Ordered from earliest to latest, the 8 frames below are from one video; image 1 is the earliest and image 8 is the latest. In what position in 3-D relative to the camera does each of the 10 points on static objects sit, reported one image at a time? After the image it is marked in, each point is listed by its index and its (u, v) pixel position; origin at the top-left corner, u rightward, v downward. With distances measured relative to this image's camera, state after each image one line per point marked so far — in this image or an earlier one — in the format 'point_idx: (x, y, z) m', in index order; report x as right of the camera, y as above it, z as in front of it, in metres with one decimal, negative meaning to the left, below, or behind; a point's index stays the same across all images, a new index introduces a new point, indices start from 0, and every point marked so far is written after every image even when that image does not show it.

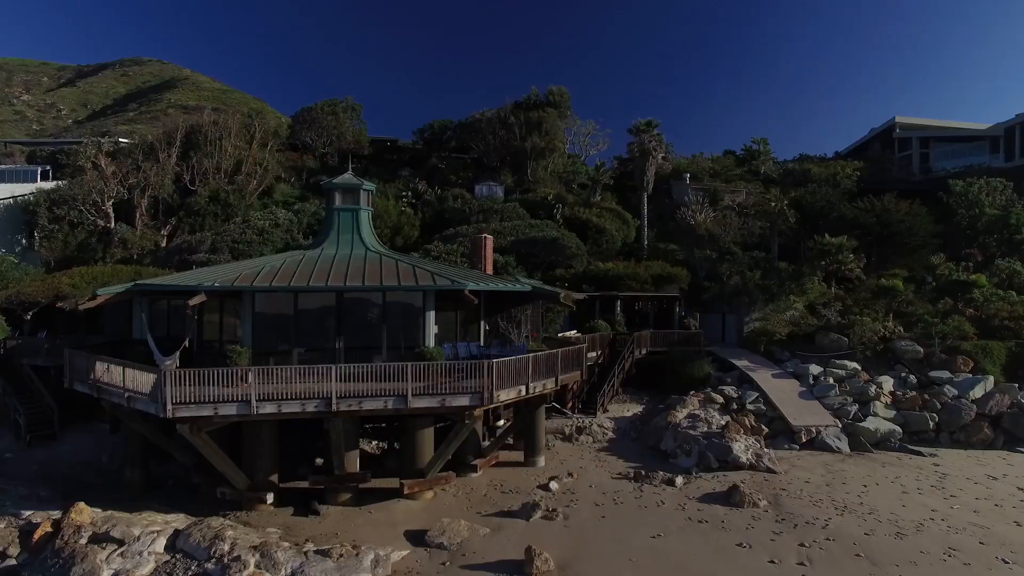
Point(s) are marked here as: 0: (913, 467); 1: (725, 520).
0: (+11.0, -4.9, +16.8) m
1: (+4.7, -5.0, +13.4) m
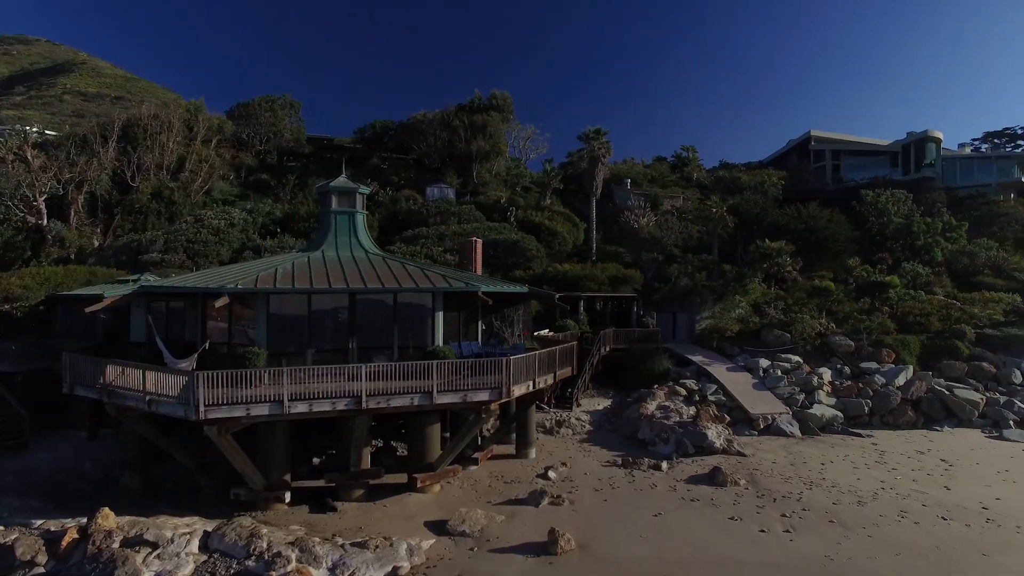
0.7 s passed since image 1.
0: (+10.7, -4.9, +19.0) m
1: (+4.9, -5.0, +14.9) m
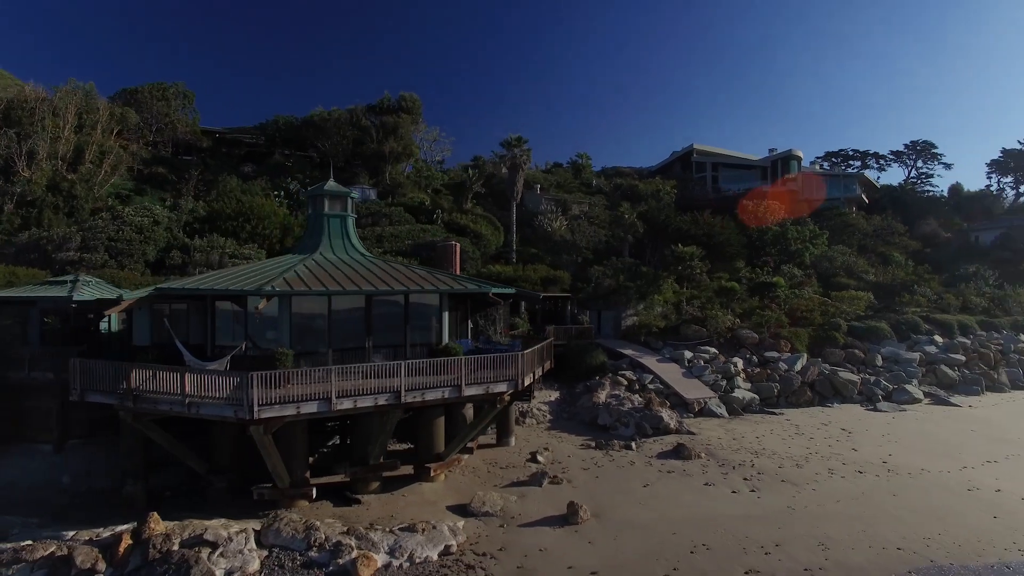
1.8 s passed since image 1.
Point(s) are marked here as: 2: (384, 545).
0: (+9.7, -4.9, +22.6) m
1: (+4.9, -5.1, +17.3) m
2: (-2.5, -5.0, +12.1) m
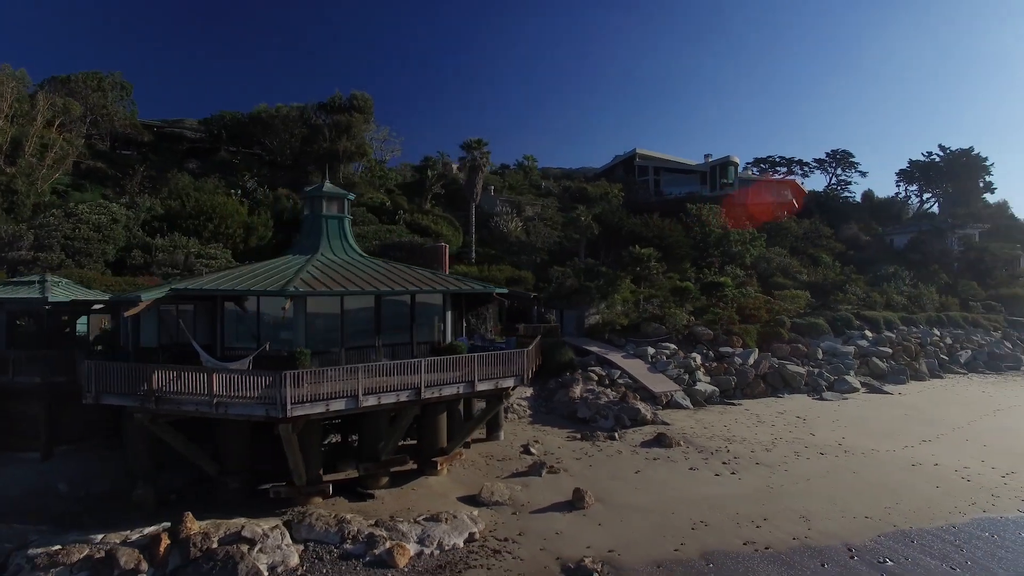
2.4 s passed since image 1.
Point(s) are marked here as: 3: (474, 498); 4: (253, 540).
0: (+9.0, -4.9, +24.4) m
1: (+4.7, -5.0, +18.6) m
2: (-2.0, -5.0, +12.7) m
3: (-1.0, -5.2, +15.3) m
4: (-4.8, -4.6, +11.4) m
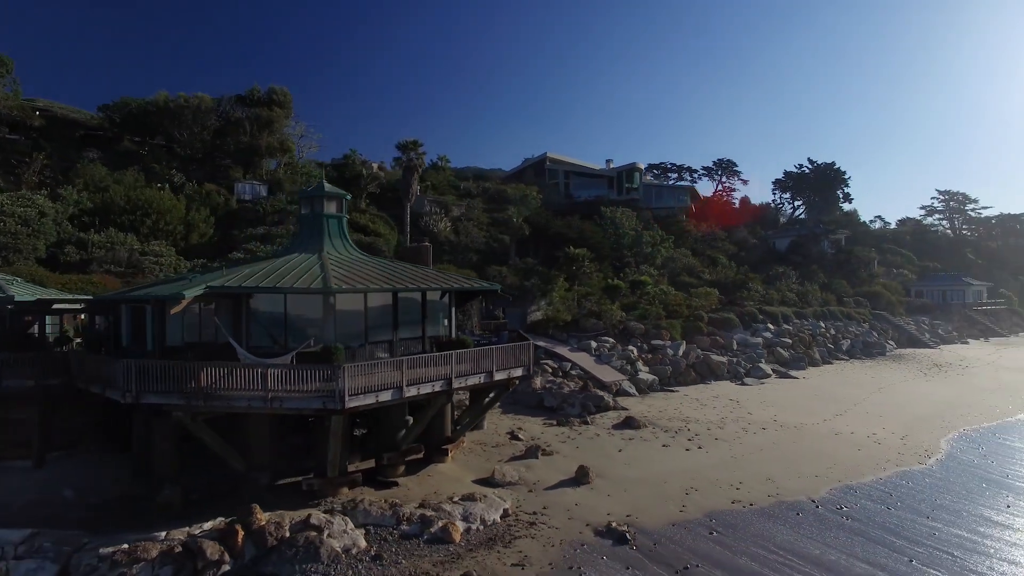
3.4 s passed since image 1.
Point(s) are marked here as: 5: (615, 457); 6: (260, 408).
0: (+7.4, -4.8, +27.2) m
1: (+4.3, -5.0, +20.8) m
2: (-1.2, -5.0, +13.7) m
3: (-0.7, -5.1, +16.4) m
4: (-3.7, -4.6, +11.9) m
5: (+3.1, -5.1, +18.7) m
6: (-5.1, -2.4, +12.5) m
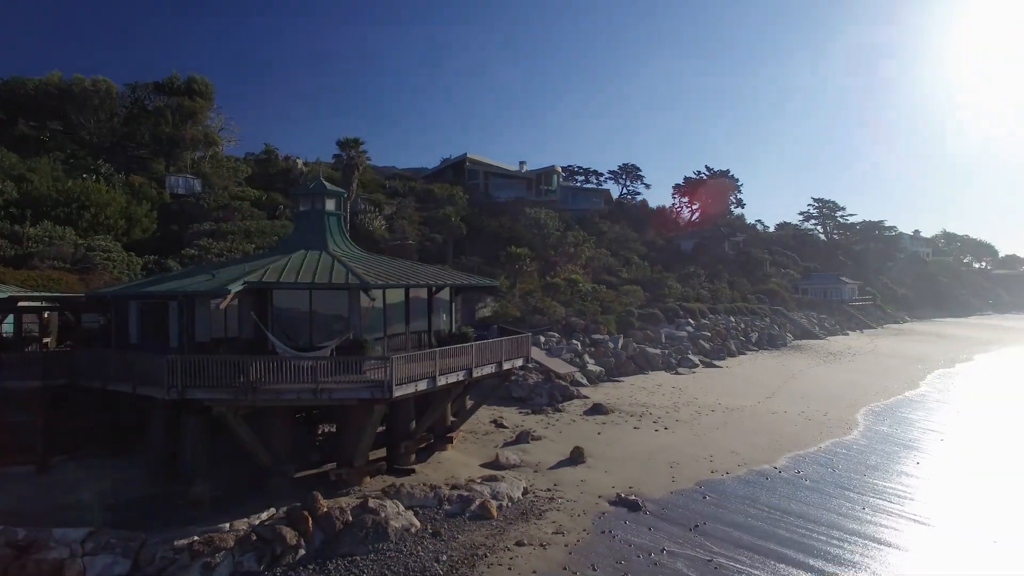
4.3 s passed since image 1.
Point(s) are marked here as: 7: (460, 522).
0: (+5.6, -4.7, +29.5) m
1: (+3.6, -4.8, +22.7) m
2: (-0.6, -4.9, +14.7) m
3: (-0.5, -5.0, +17.5) m
4: (-2.8, -4.5, +12.6) m
5: (+2.8, -5.0, +20.4) m
6: (-4.3, -2.3, +12.9) m
7: (-1.1, -5.0, +13.2) m
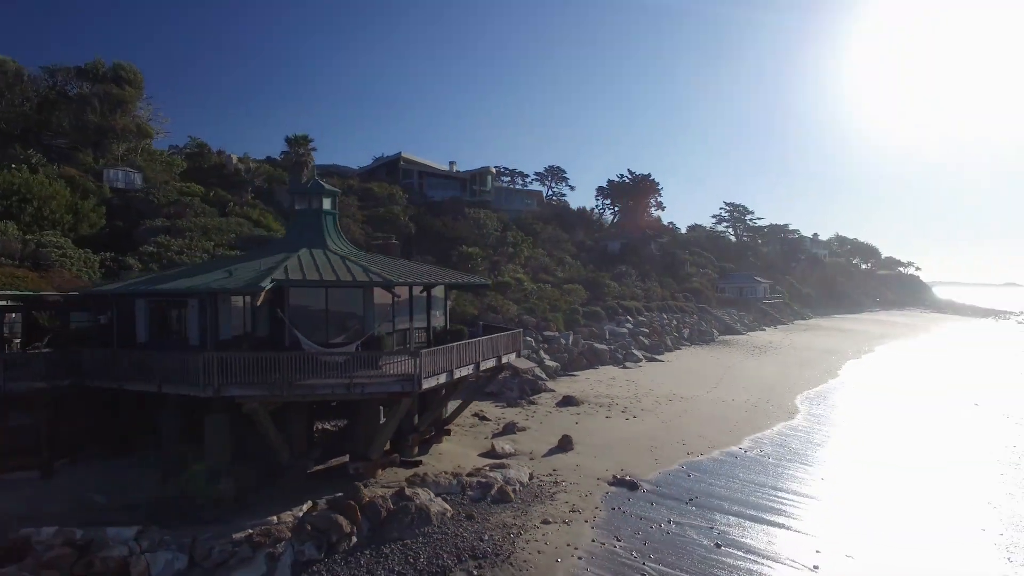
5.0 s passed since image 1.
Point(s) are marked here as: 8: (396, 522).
0: (+3.8, -4.6, +31.1) m
1: (+2.8, -4.8, +24.0) m
2: (-0.3, -4.8, +15.6) m
3: (-0.6, -5.0, +18.4) m
4: (-2.2, -4.4, +13.2) m
5: (+2.3, -4.9, +21.7) m
6: (-3.7, -2.3, +13.3) m
7: (-0.6, -5.0, +14.0) m
8: (-2.4, -4.6, +12.1) m
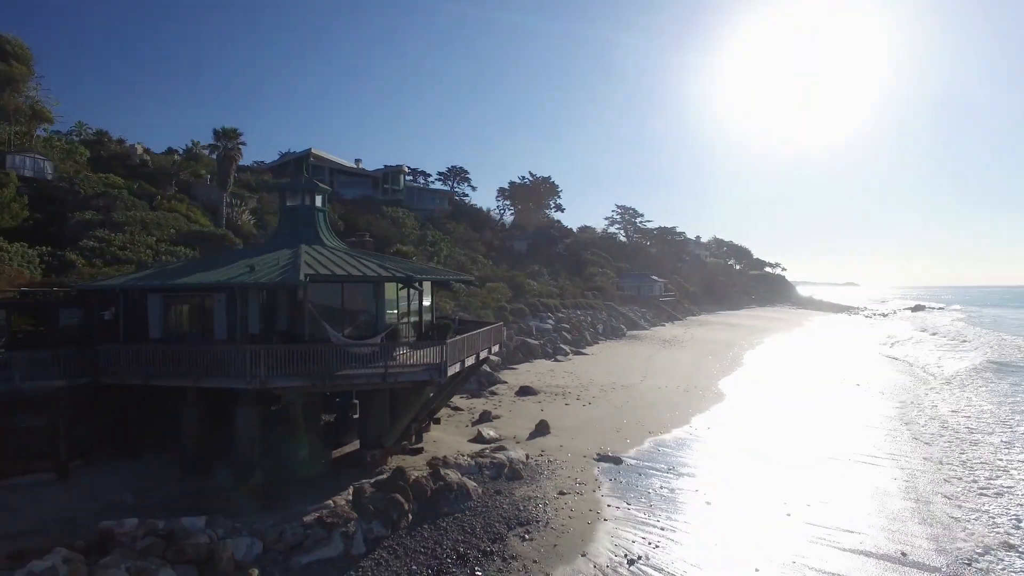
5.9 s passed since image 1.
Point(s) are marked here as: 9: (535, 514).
0: (+1.0, -4.4, +32.8) m
1: (+1.3, -4.6, +25.7) m
2: (-0.2, -4.7, +16.8) m
3: (-1.0, -4.8, +19.5) m
4: (-1.6, -4.3, +14.1) m
5: (+1.2, -4.8, +23.3) m
6: (-3.1, -2.2, +14.0) m
7: (-0.2, -4.8, +15.2) m
8: (-1.6, -4.5, +13.1) m
9: (+0.5, -4.9, +13.4) m
